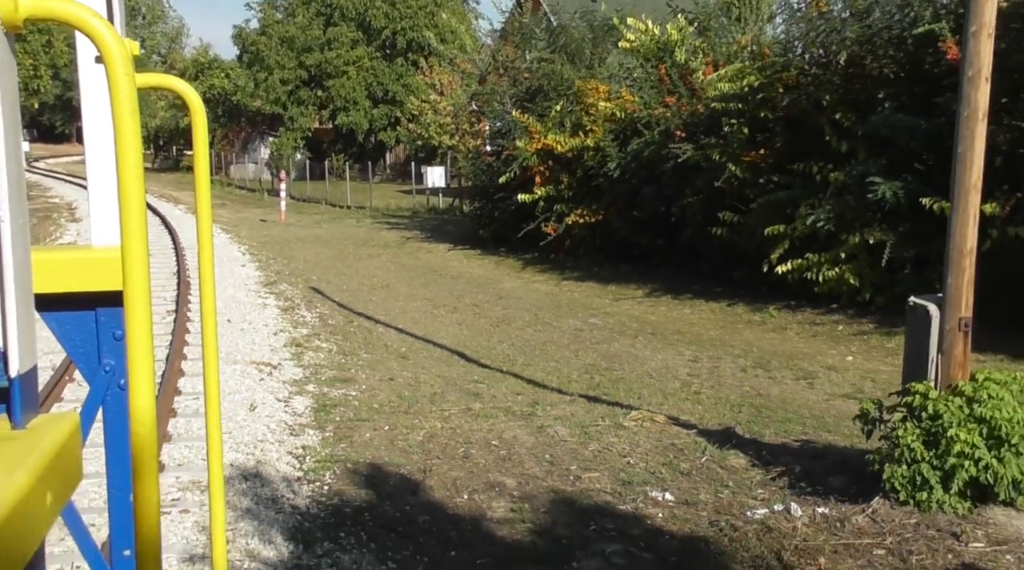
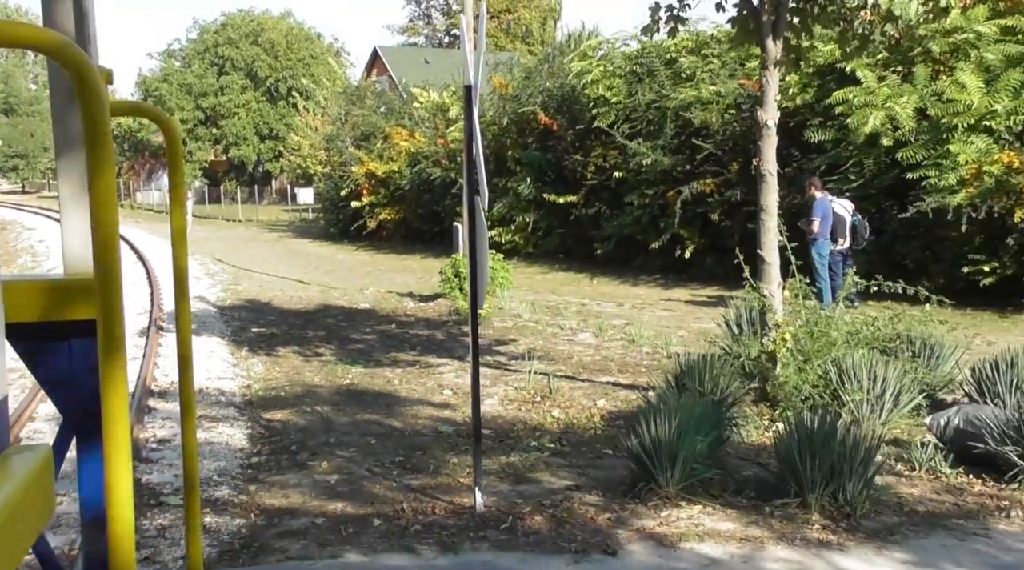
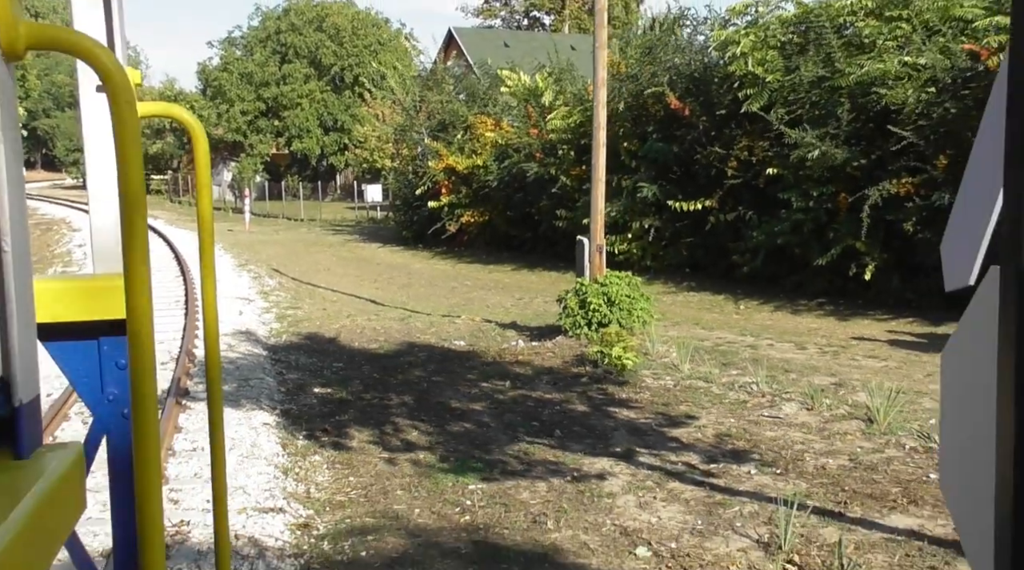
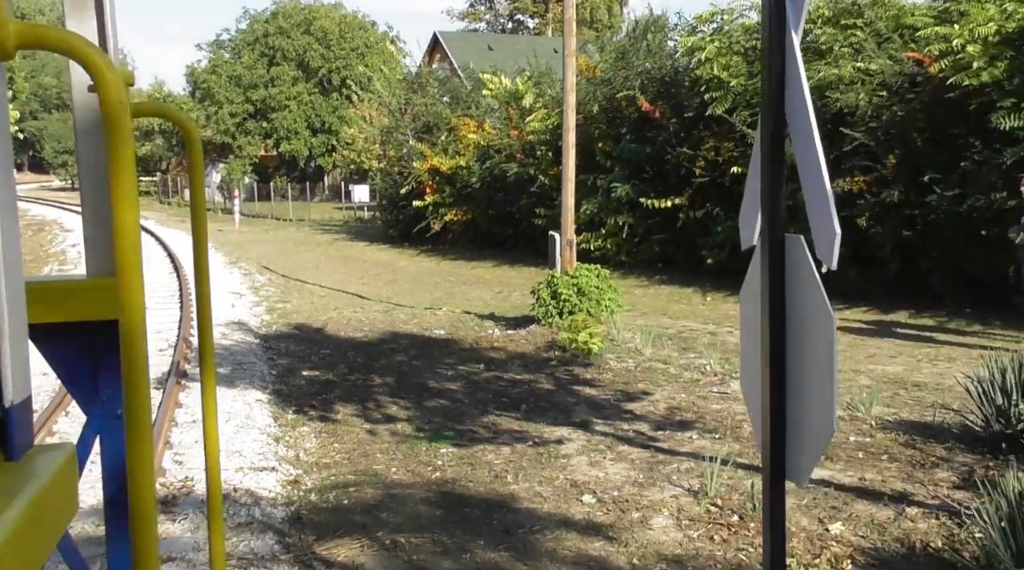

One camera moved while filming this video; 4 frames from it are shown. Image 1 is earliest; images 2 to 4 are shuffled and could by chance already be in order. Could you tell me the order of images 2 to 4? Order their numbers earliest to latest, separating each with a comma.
3, 4, 2
